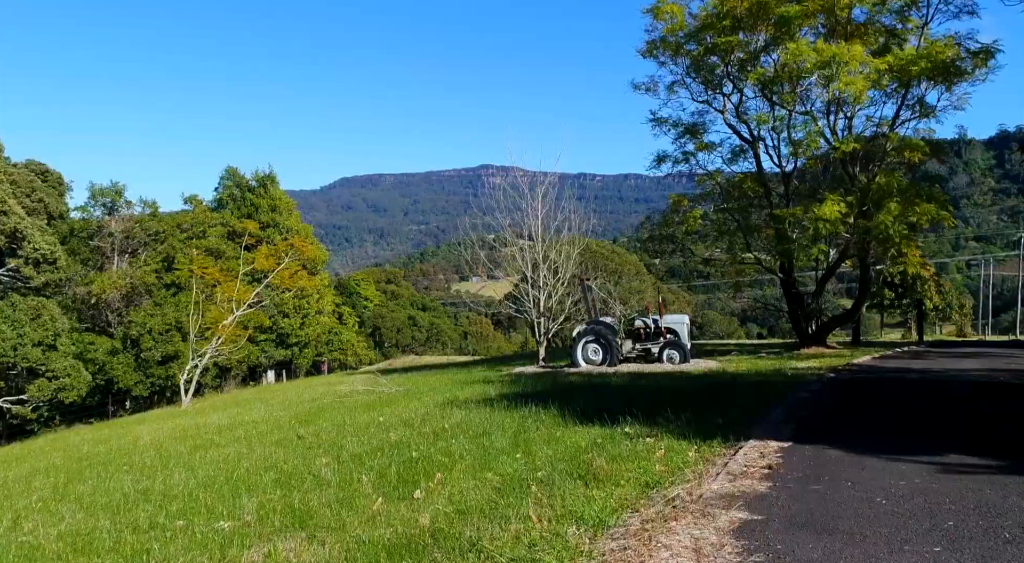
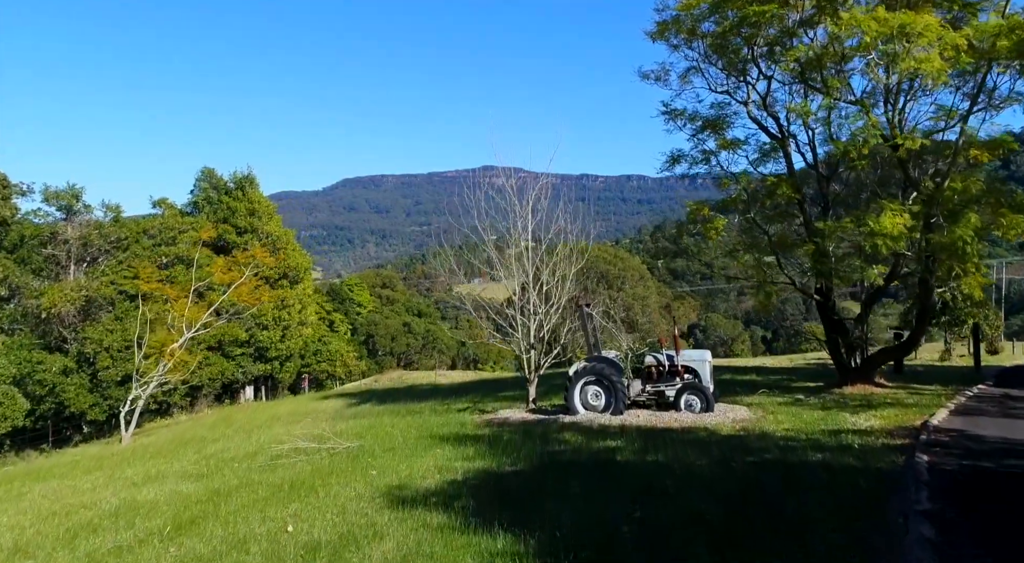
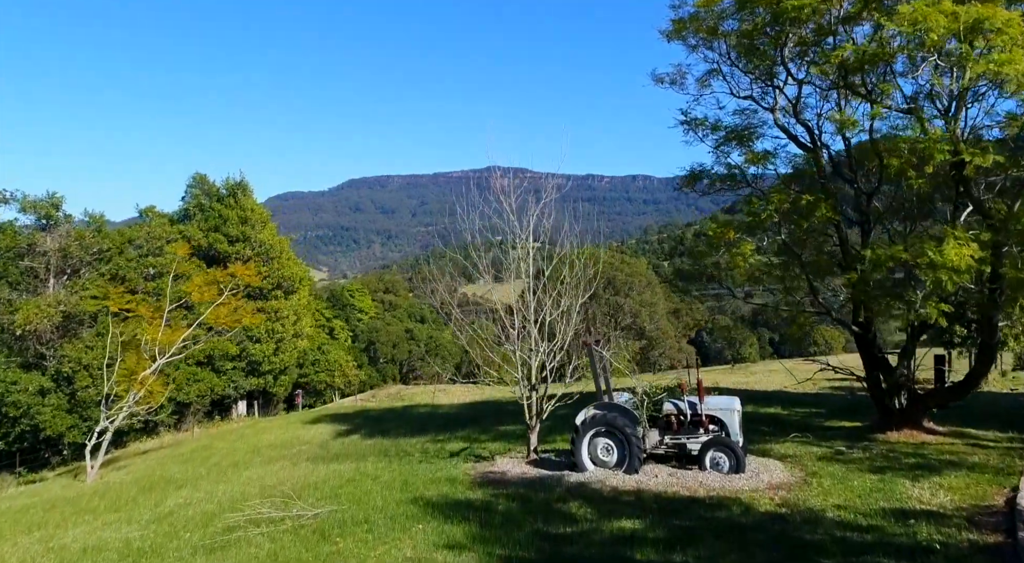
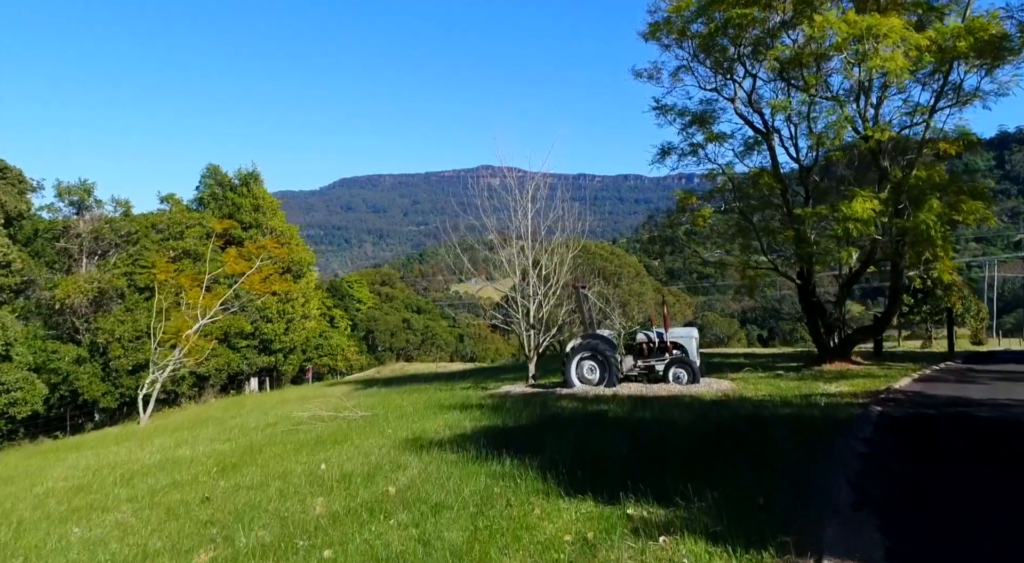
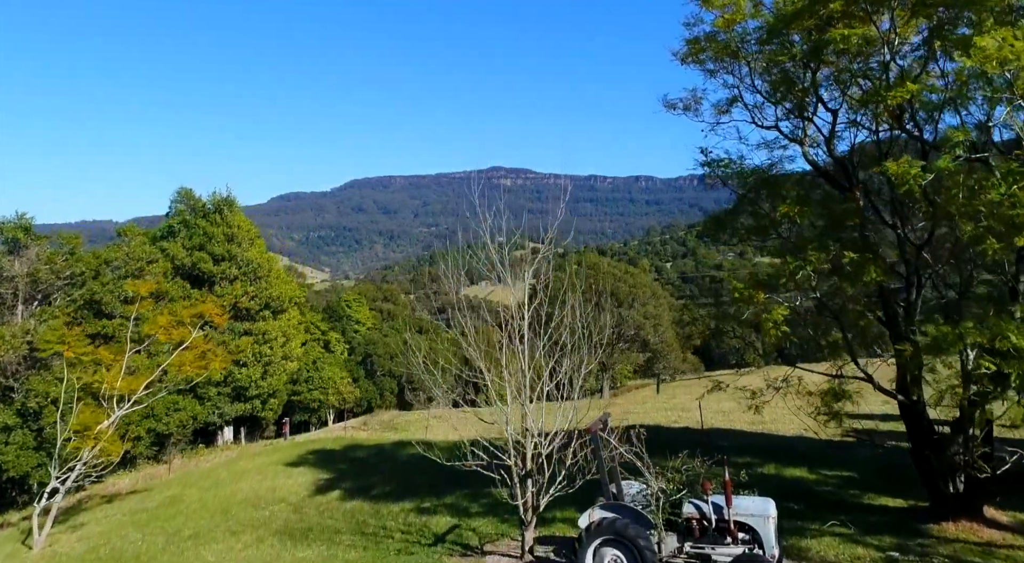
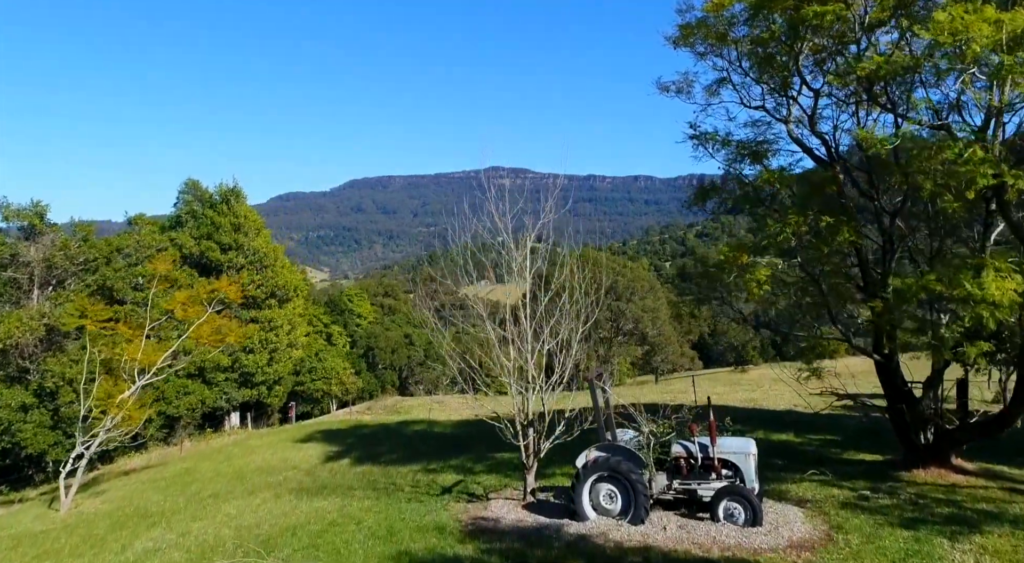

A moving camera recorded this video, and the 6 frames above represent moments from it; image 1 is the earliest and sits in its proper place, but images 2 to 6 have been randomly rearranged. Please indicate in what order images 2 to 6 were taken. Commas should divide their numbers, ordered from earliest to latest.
4, 2, 3, 6, 5
